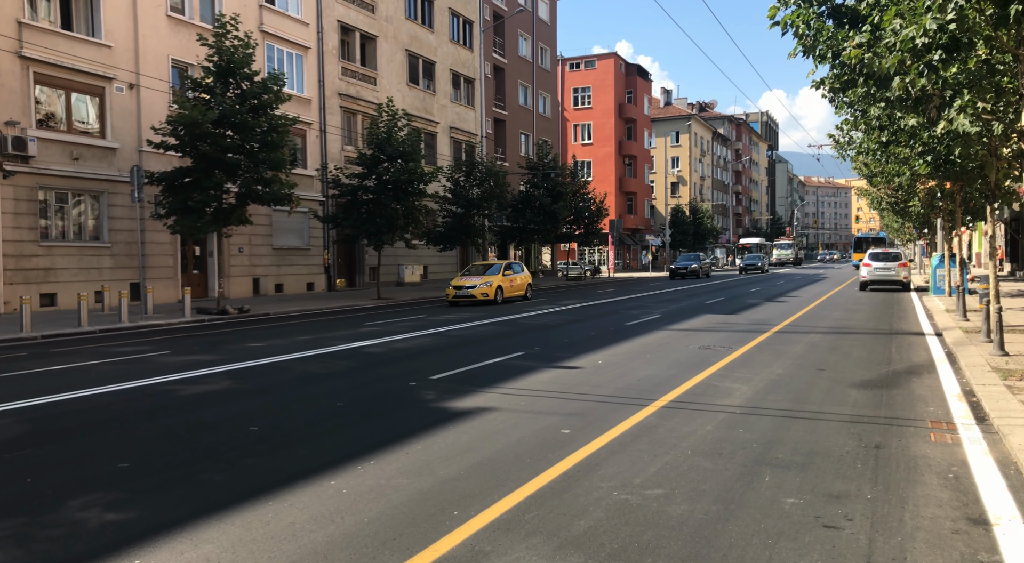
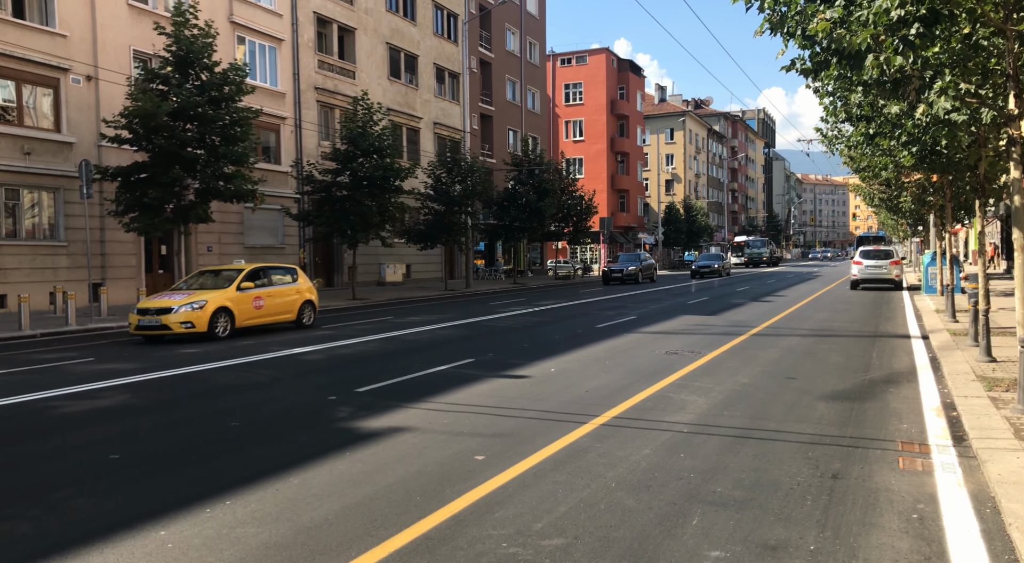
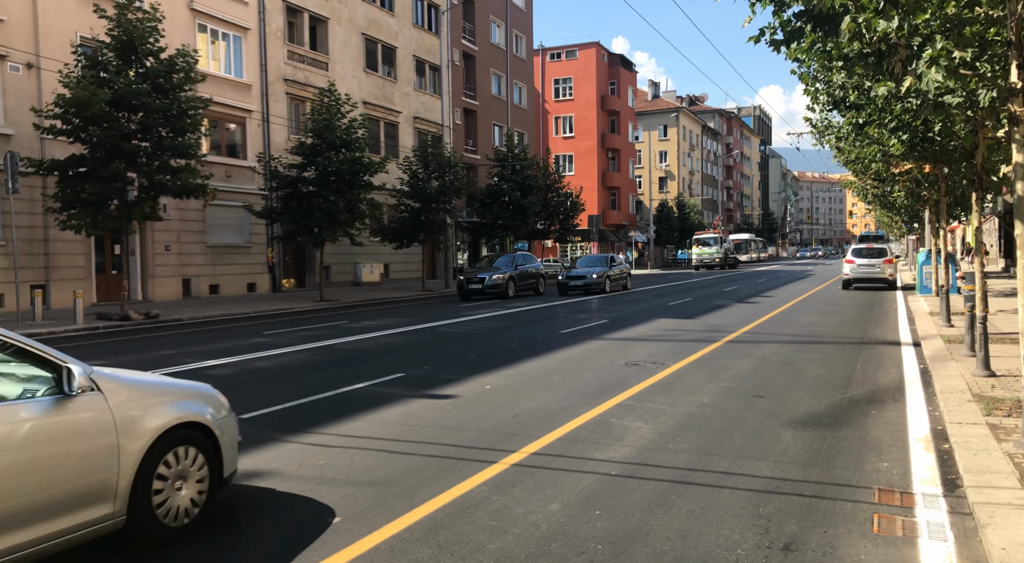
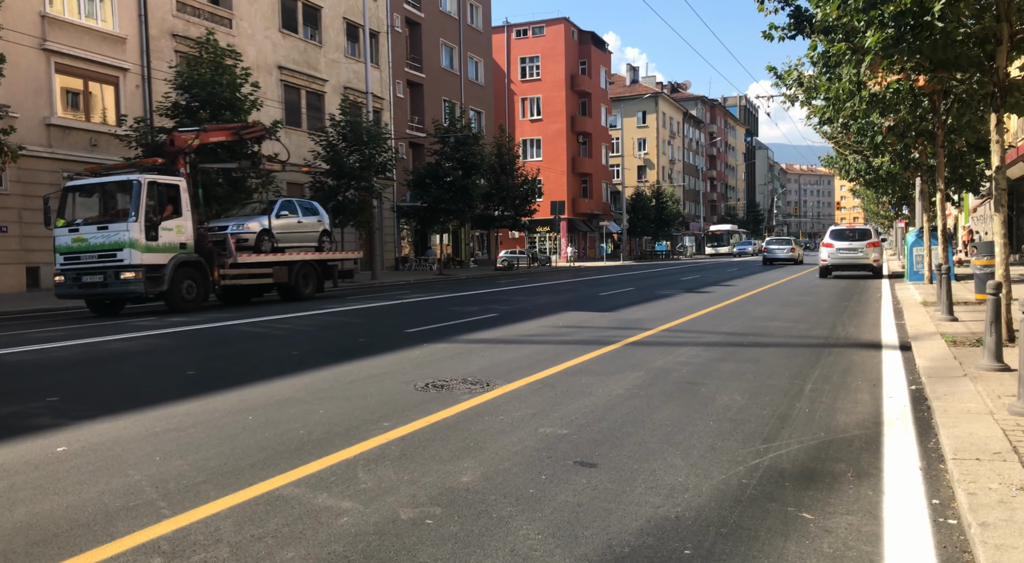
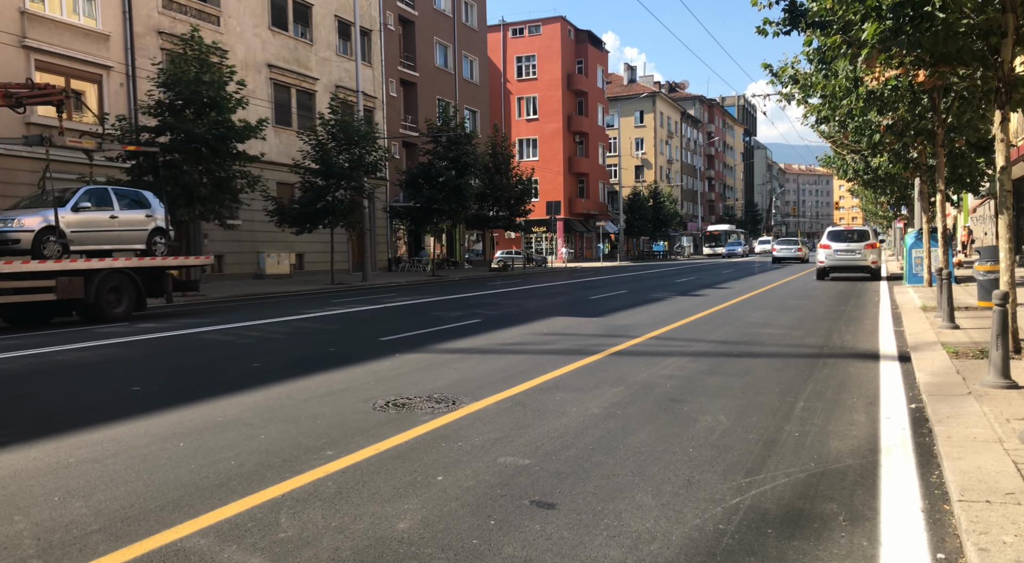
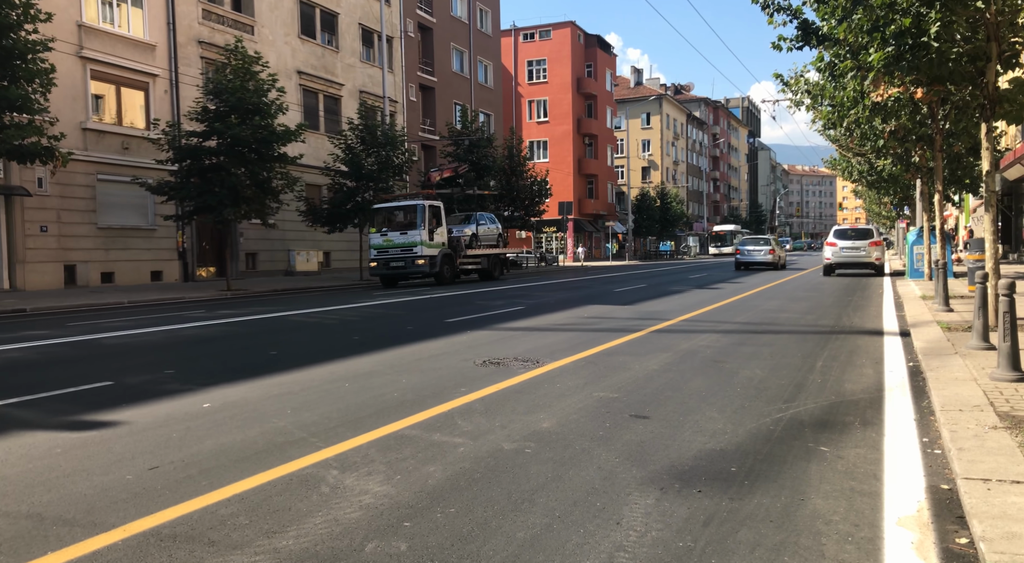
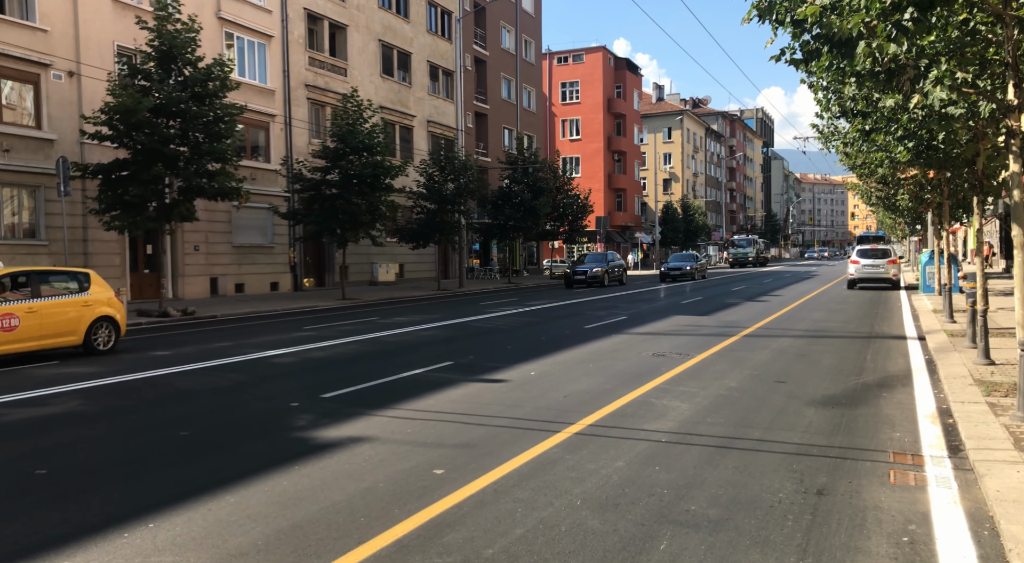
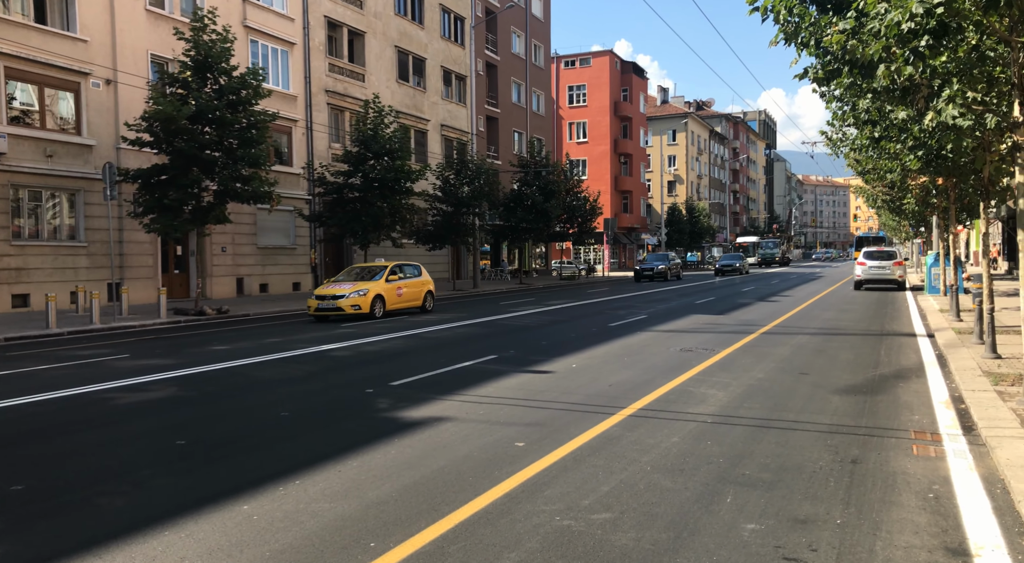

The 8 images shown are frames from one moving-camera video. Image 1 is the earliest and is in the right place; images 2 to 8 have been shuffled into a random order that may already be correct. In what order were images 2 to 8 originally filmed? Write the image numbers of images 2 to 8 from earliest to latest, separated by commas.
8, 2, 7, 3, 6, 4, 5
